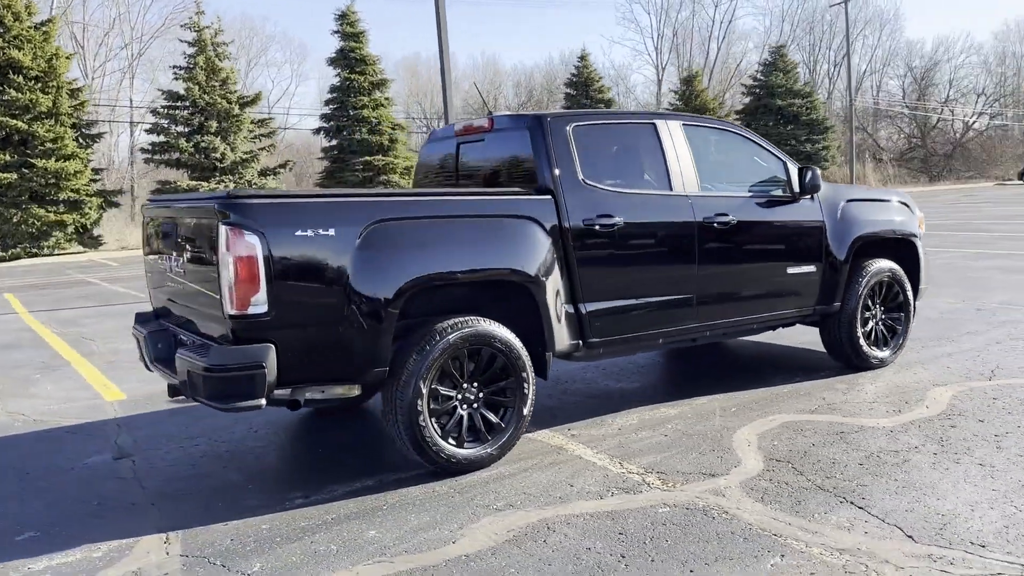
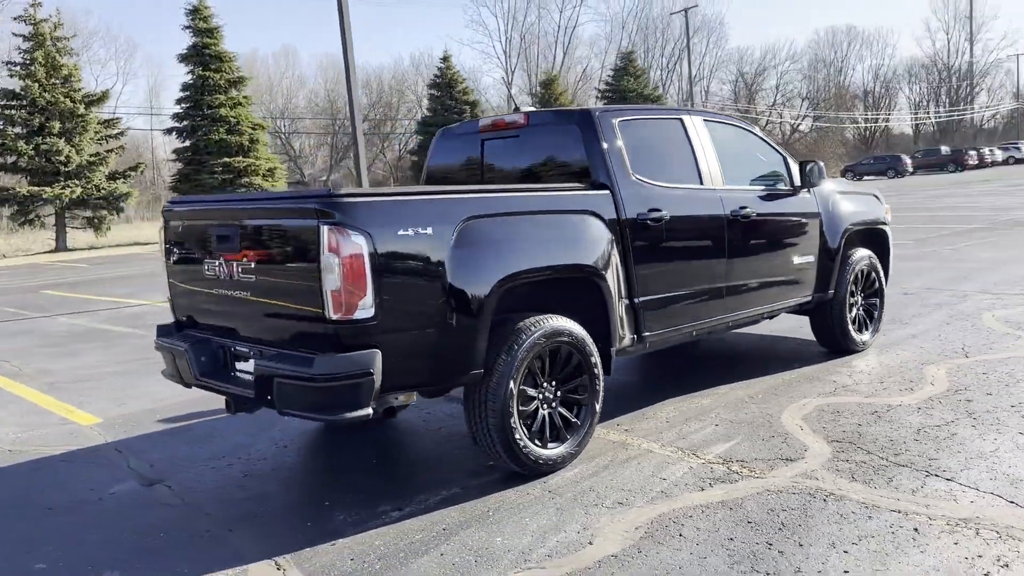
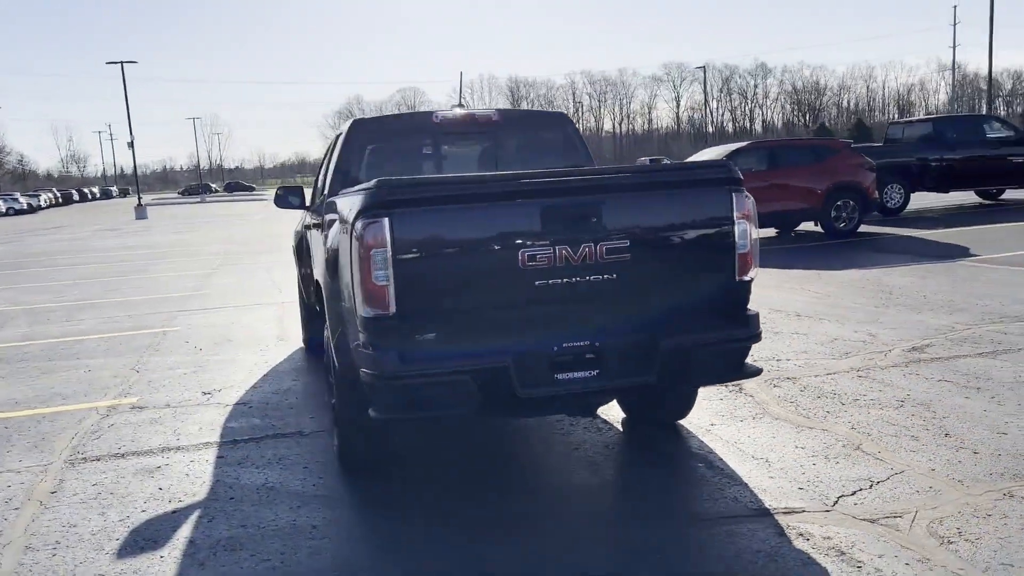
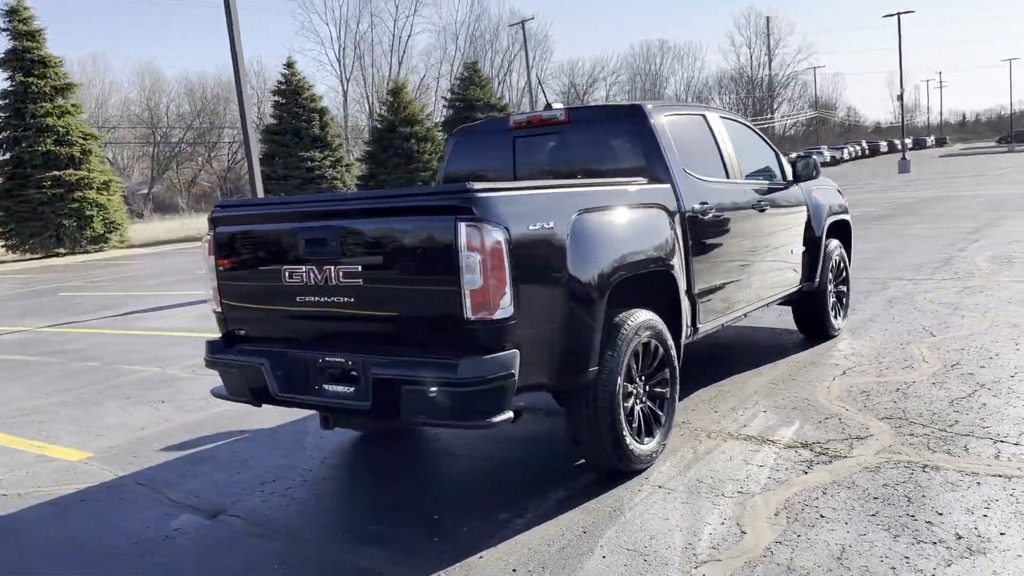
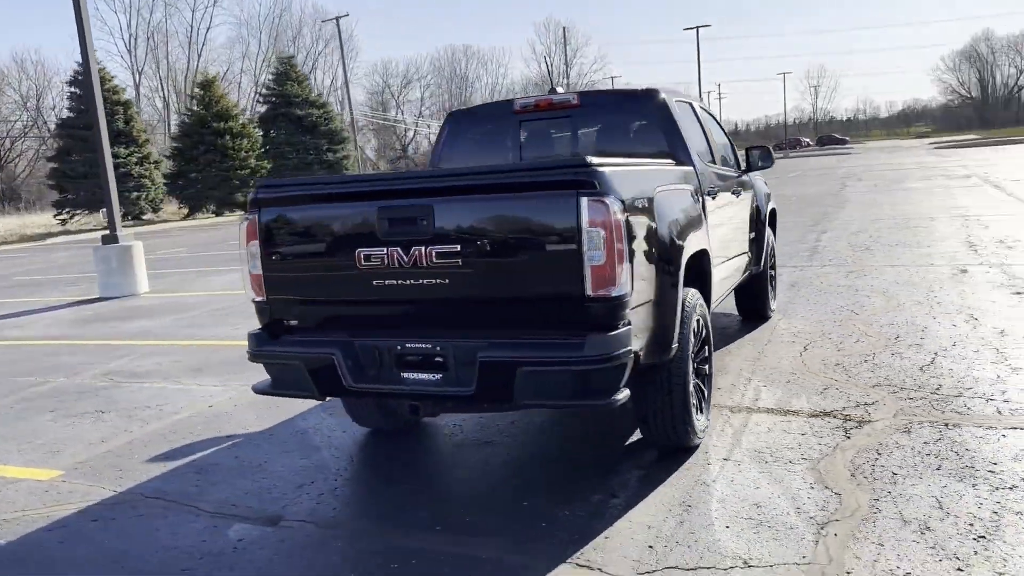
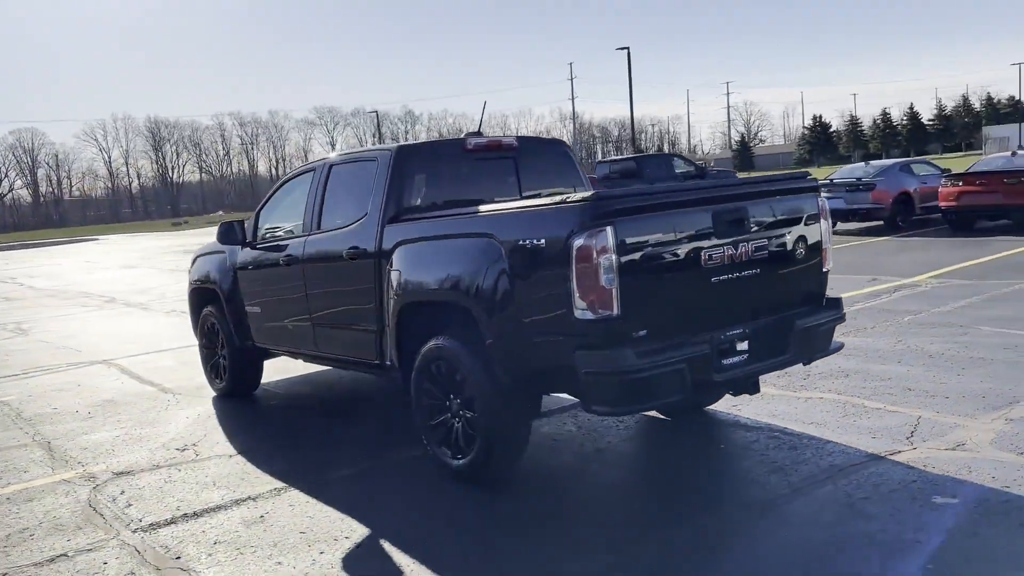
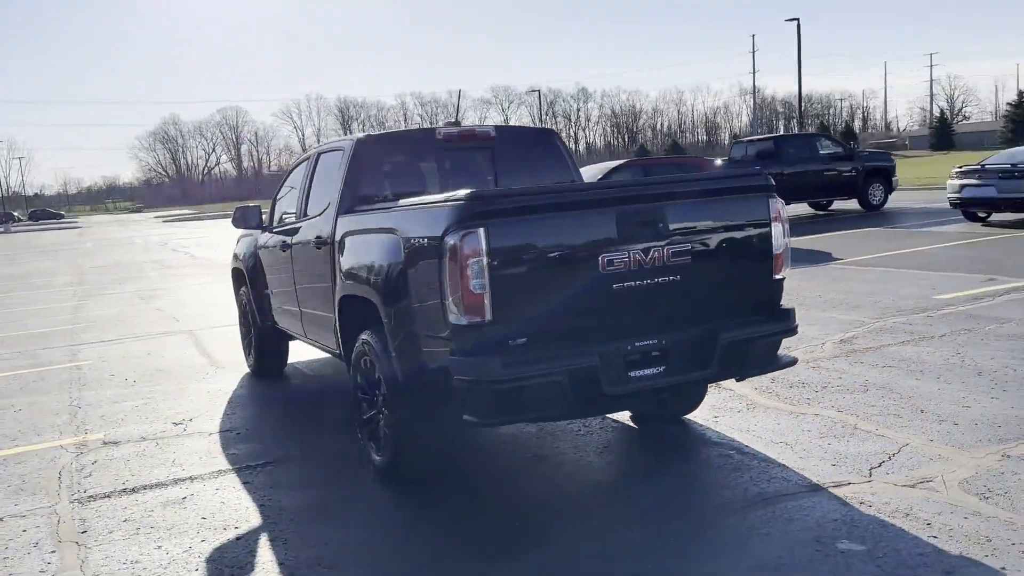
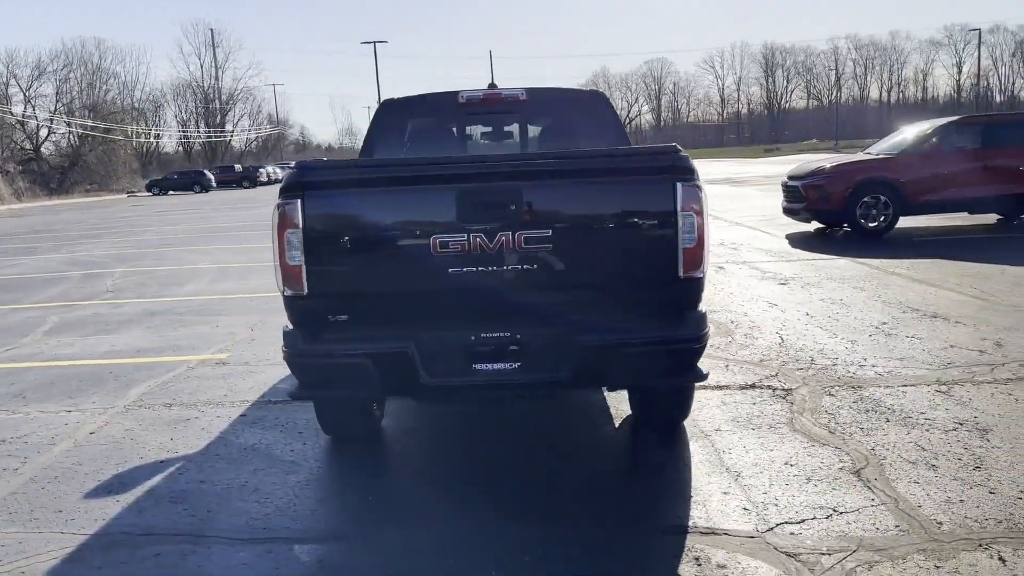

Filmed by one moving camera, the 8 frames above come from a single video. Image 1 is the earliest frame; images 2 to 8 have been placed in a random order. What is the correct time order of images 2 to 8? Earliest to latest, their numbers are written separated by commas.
2, 4, 5, 8, 3, 7, 6
